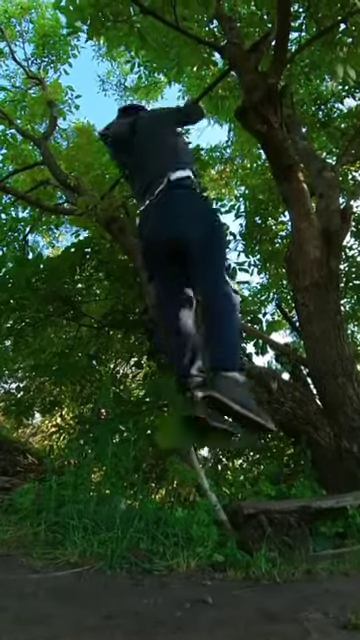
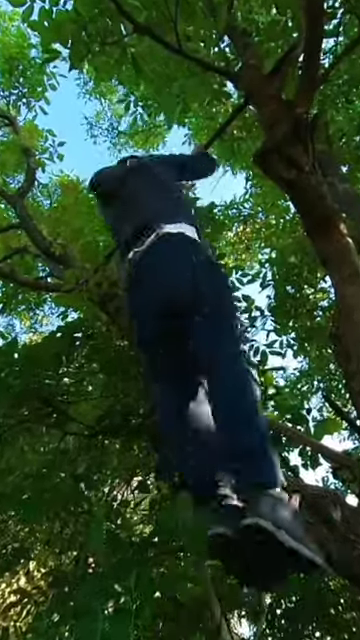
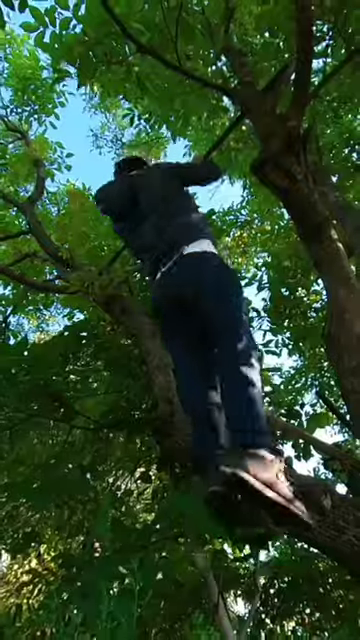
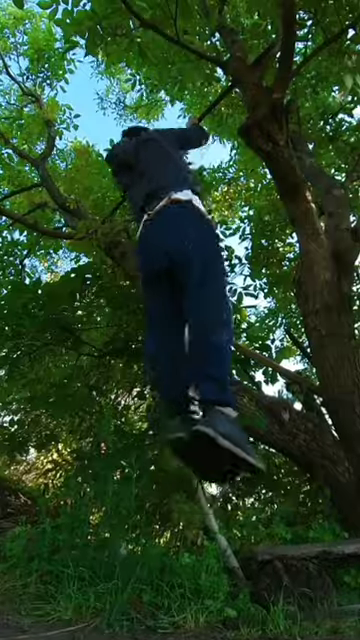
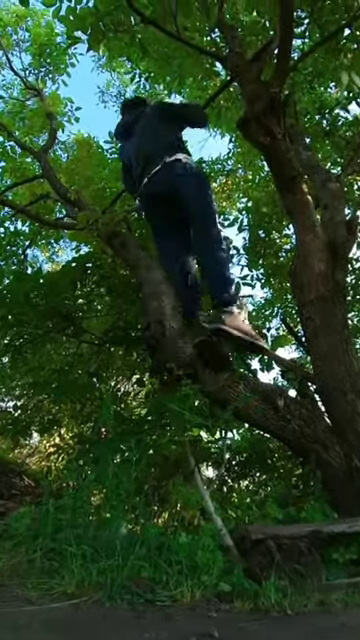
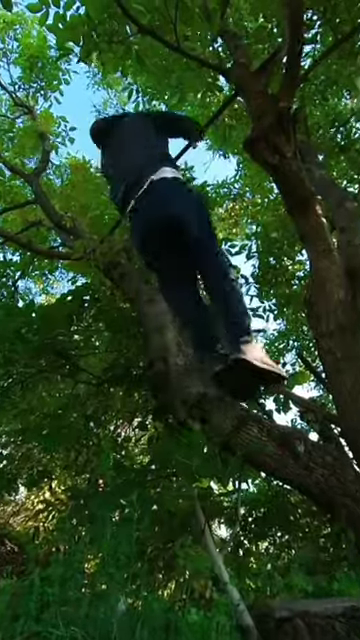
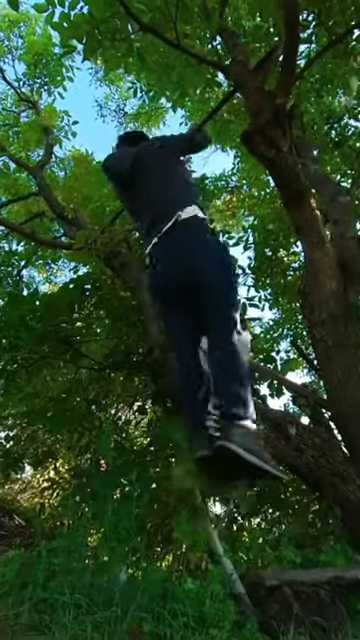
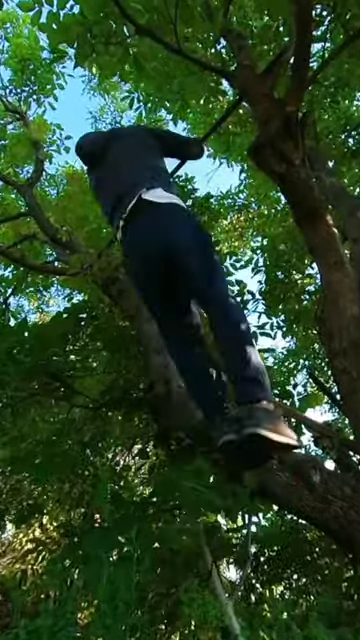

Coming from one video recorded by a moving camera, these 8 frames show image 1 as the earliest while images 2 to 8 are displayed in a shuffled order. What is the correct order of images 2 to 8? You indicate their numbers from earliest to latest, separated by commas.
5, 4, 7, 6, 8, 2, 3
